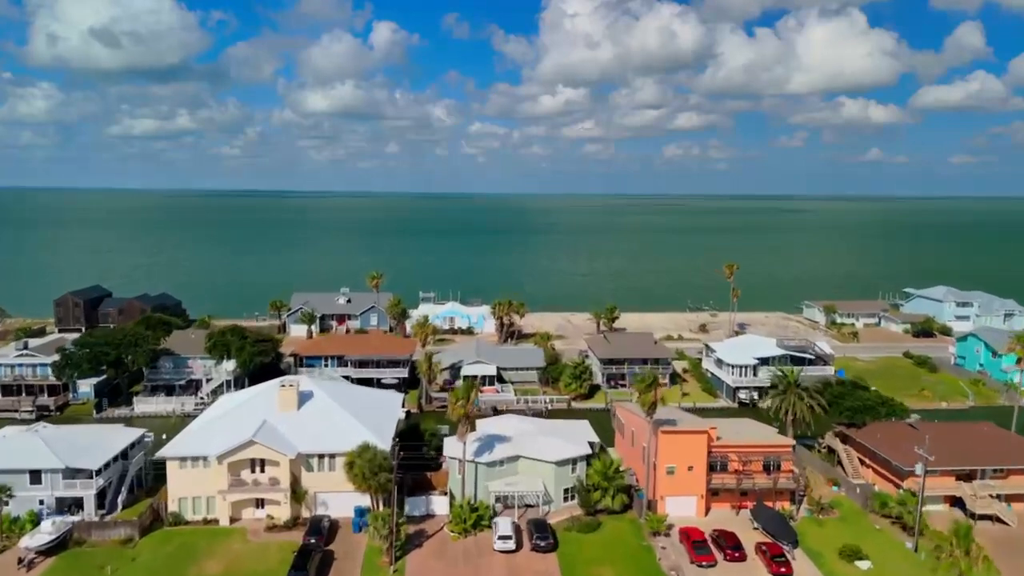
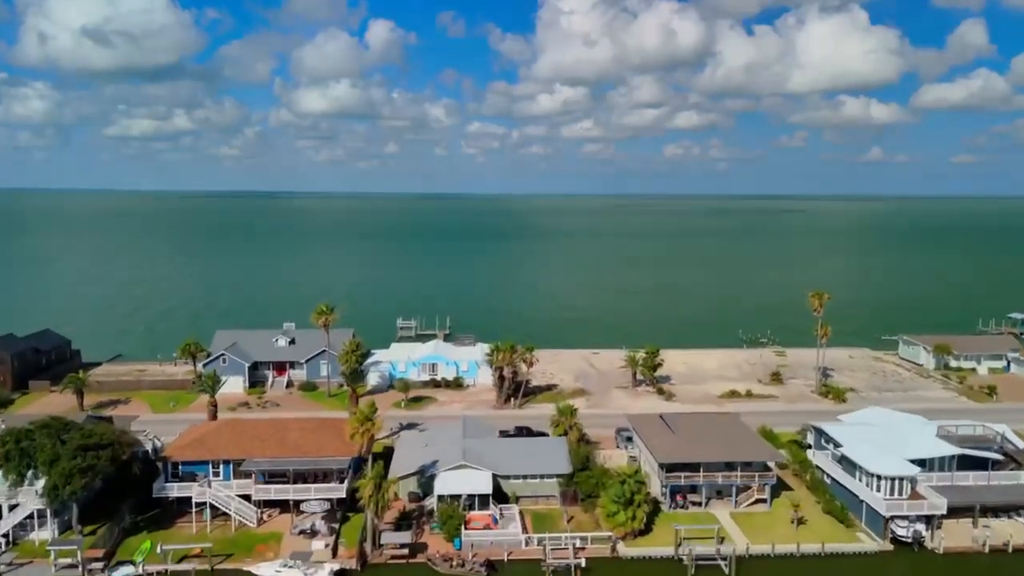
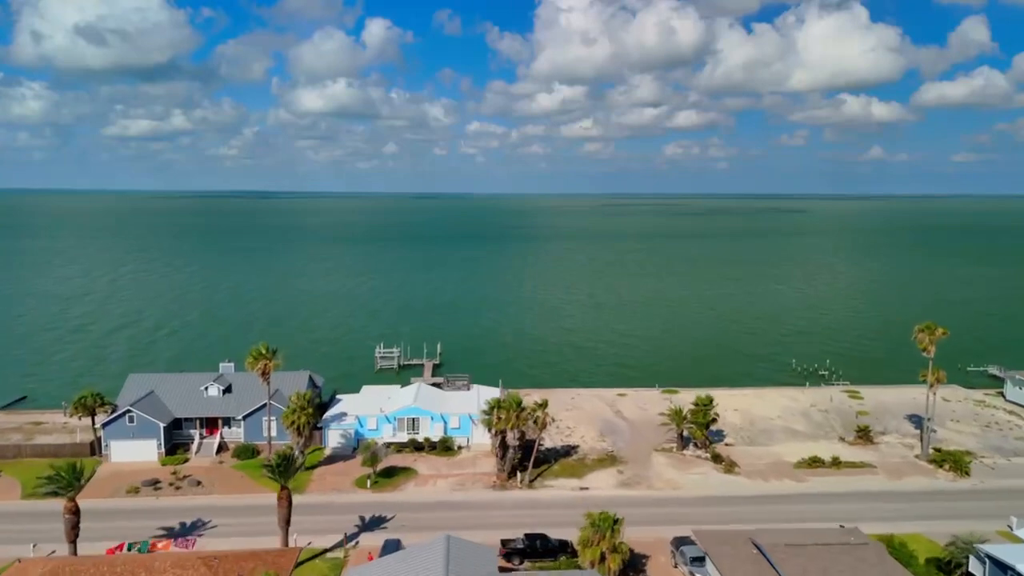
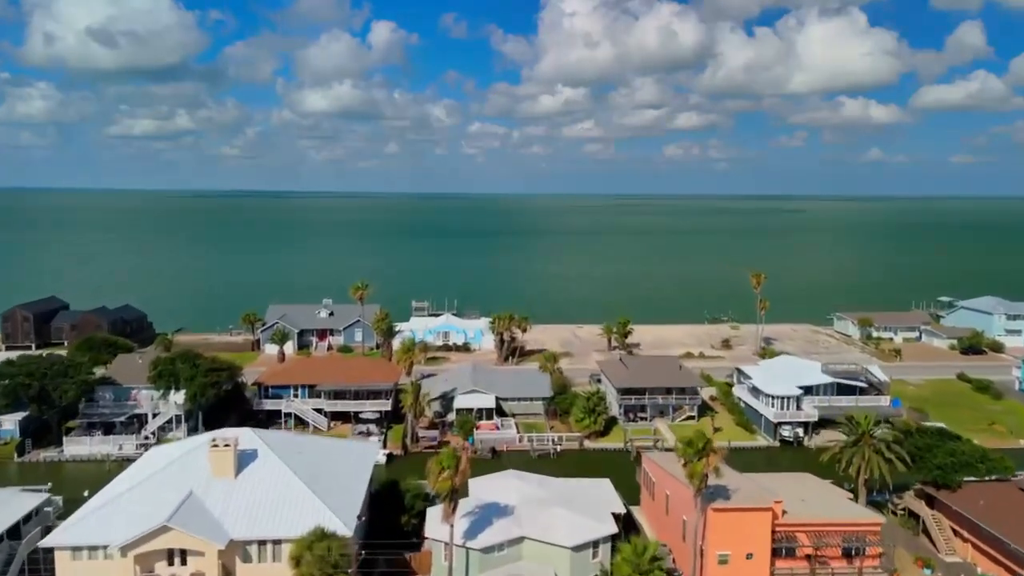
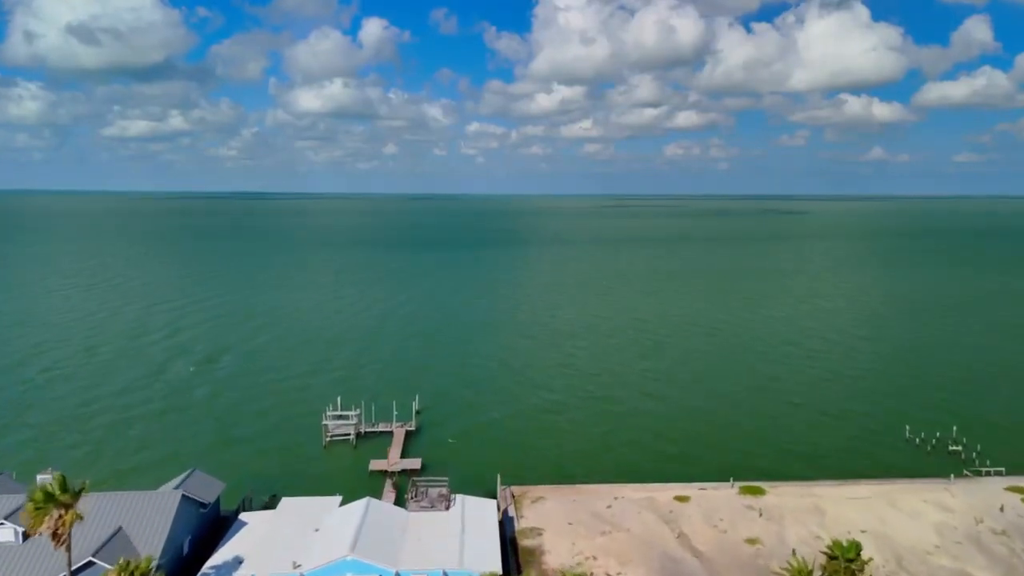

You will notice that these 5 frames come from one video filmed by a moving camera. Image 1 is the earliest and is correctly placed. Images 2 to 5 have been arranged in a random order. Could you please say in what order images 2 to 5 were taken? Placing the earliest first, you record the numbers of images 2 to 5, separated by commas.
4, 2, 3, 5
